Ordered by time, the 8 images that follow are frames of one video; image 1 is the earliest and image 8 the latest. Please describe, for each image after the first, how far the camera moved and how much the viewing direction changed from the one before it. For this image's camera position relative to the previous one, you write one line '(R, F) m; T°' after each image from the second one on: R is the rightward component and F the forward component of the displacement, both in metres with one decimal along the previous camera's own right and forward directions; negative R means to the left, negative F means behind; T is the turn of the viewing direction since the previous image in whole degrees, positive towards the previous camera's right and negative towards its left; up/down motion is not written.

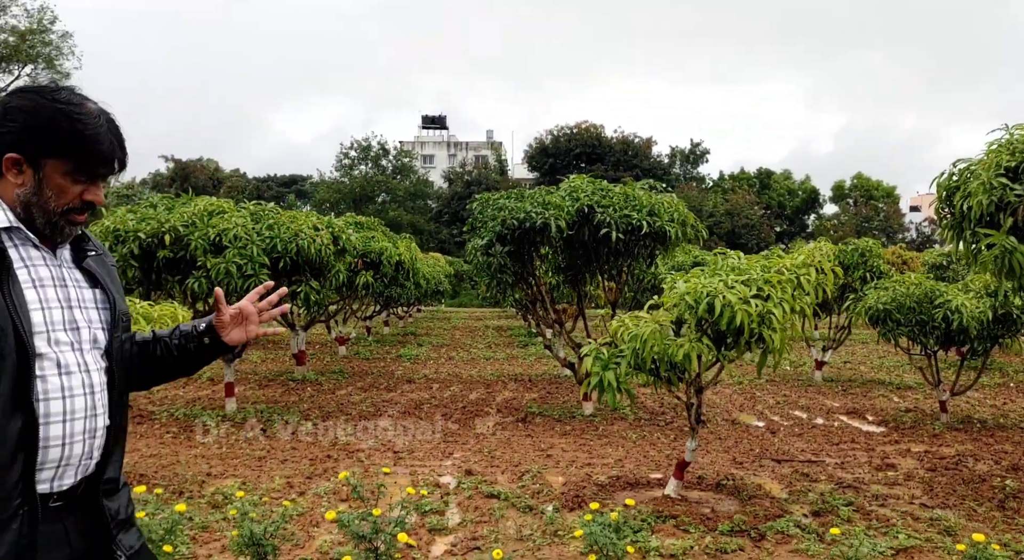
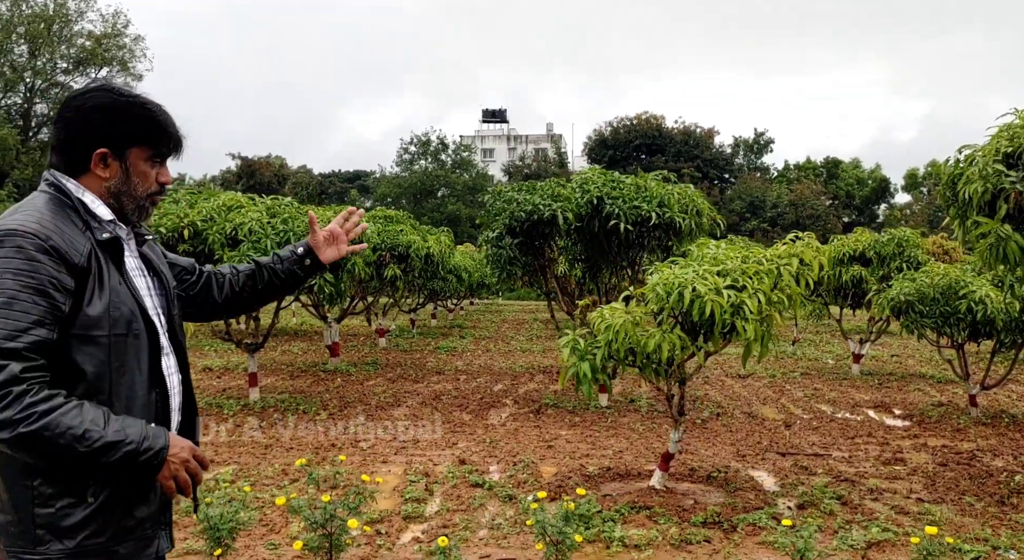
(+0.5, 0.0) m; -4°
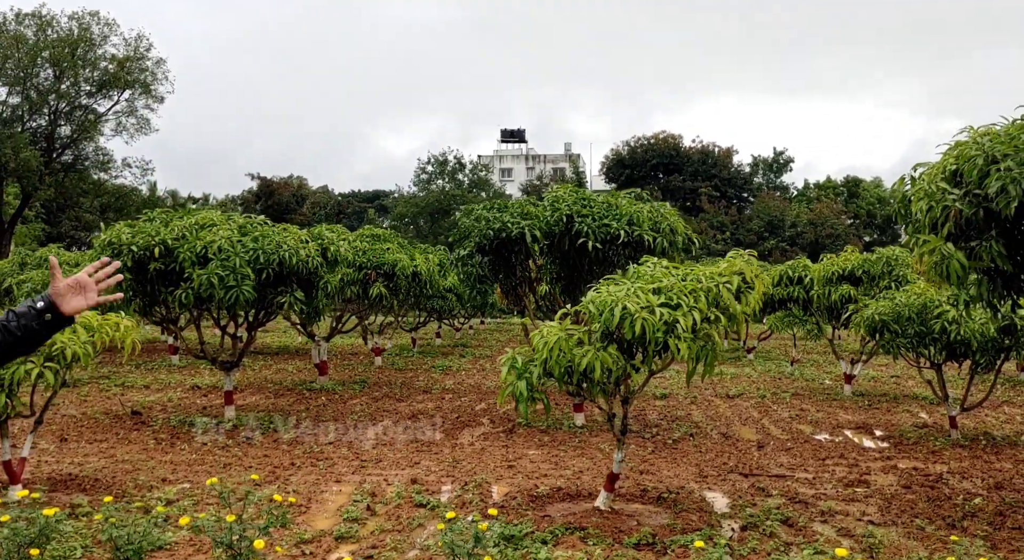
(+0.5, 0.0) m; -1°
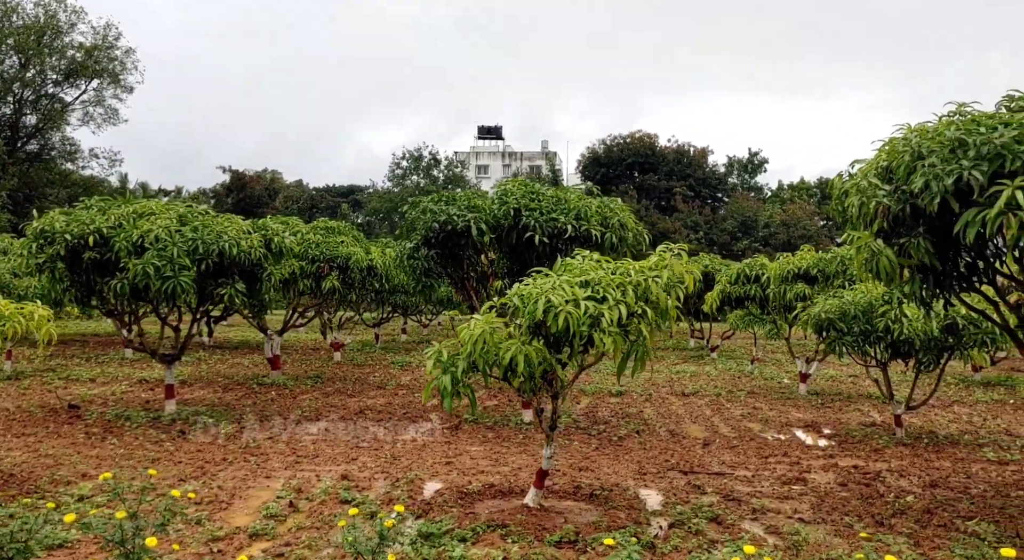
(+0.3, +0.1) m; +2°
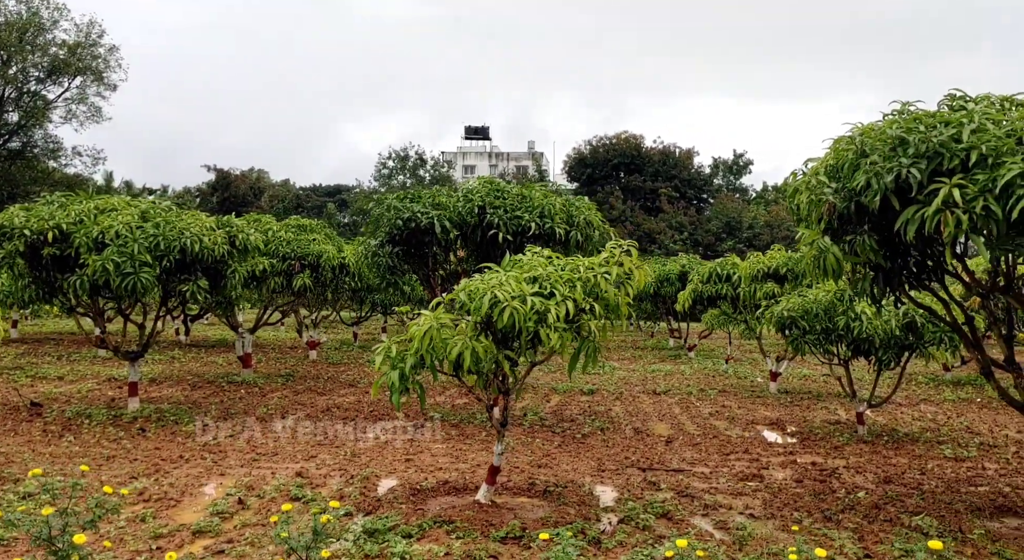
(+0.2, 0.0) m; +1°
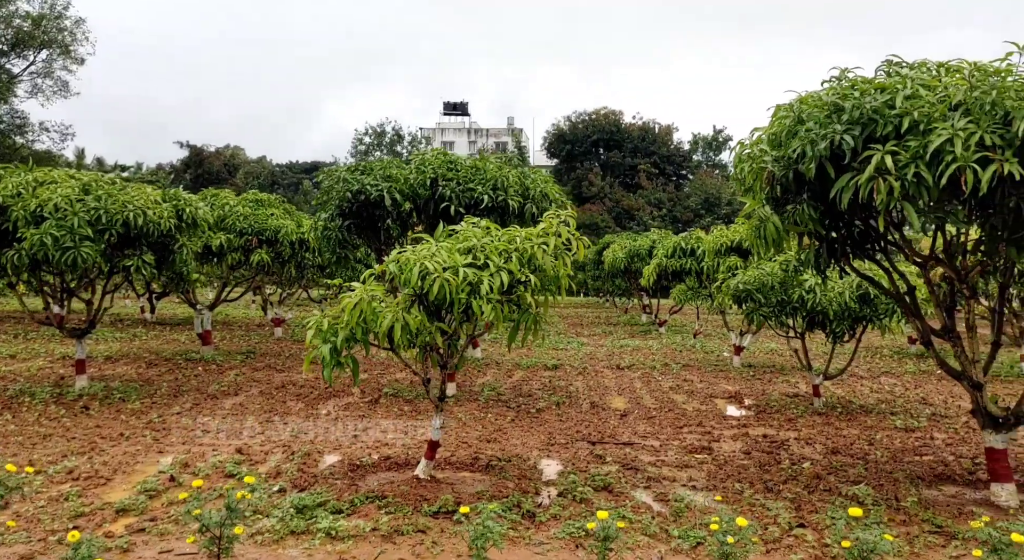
(+0.3, +0.1) m; +2°
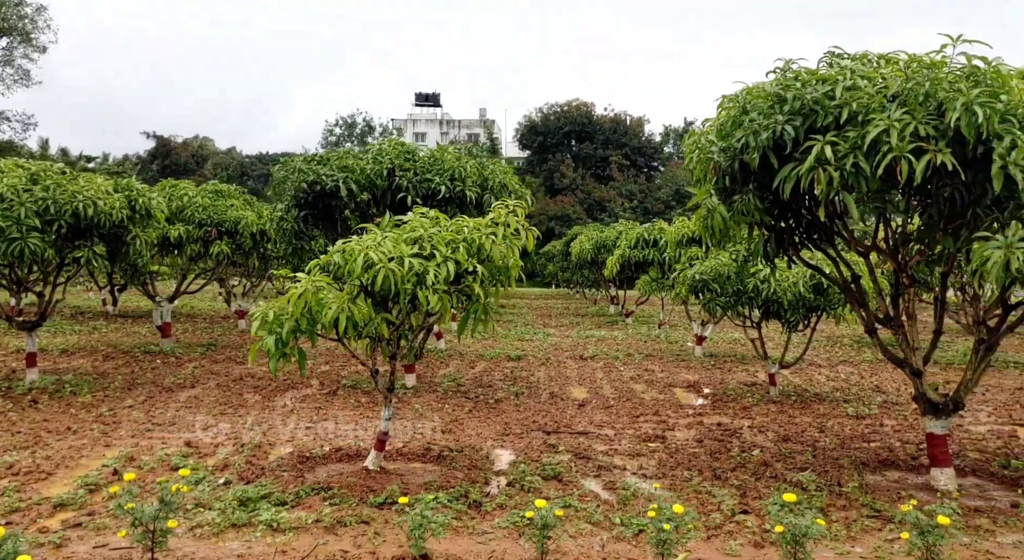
(+0.2, 0.0) m; +2°
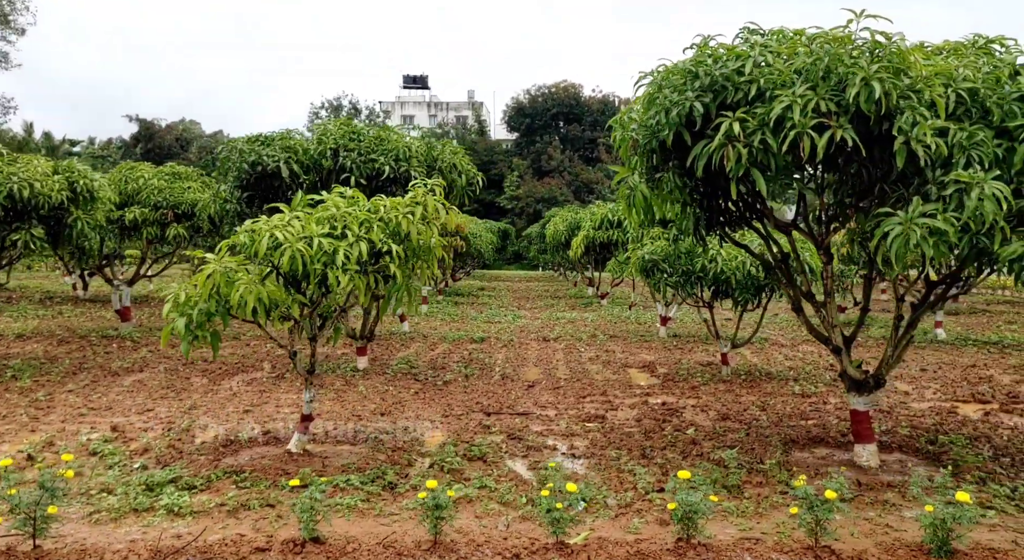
(+0.4, +0.1) m; +1°
